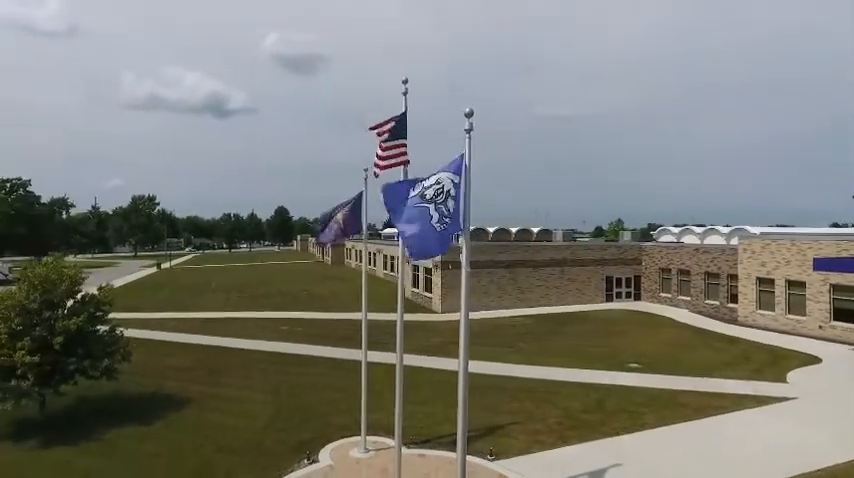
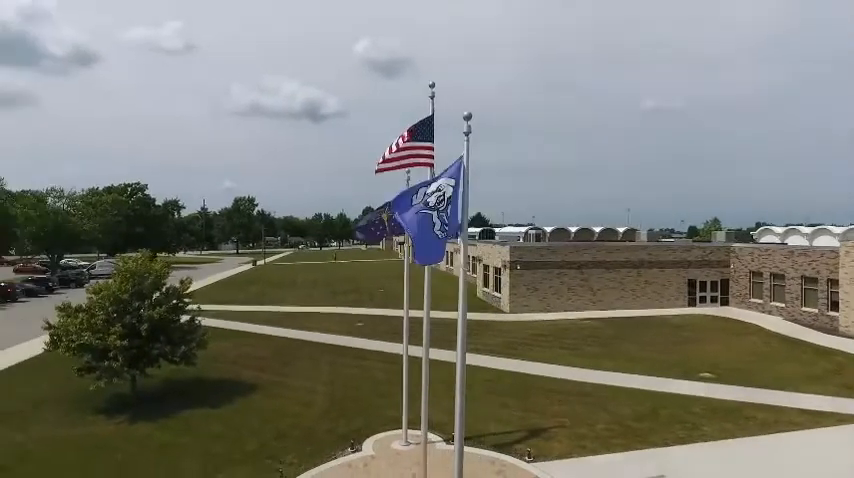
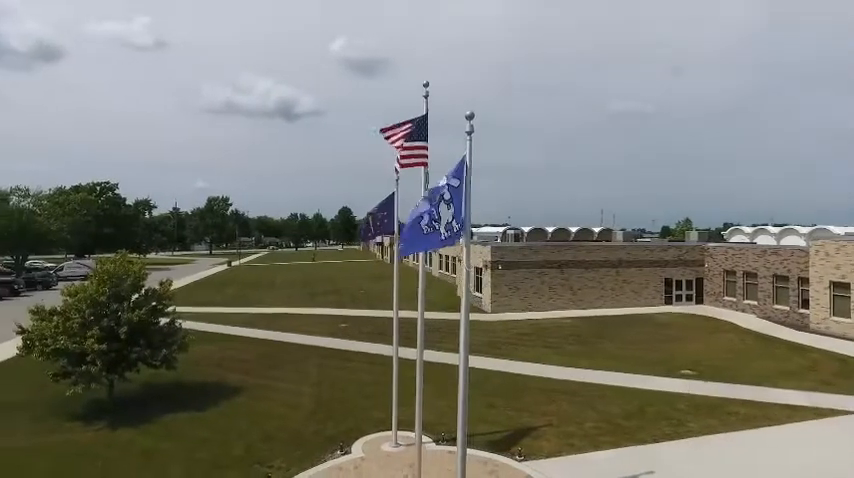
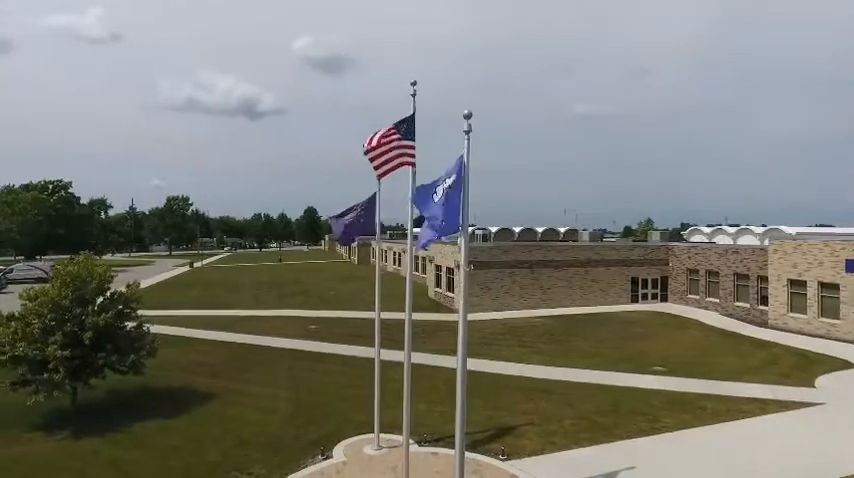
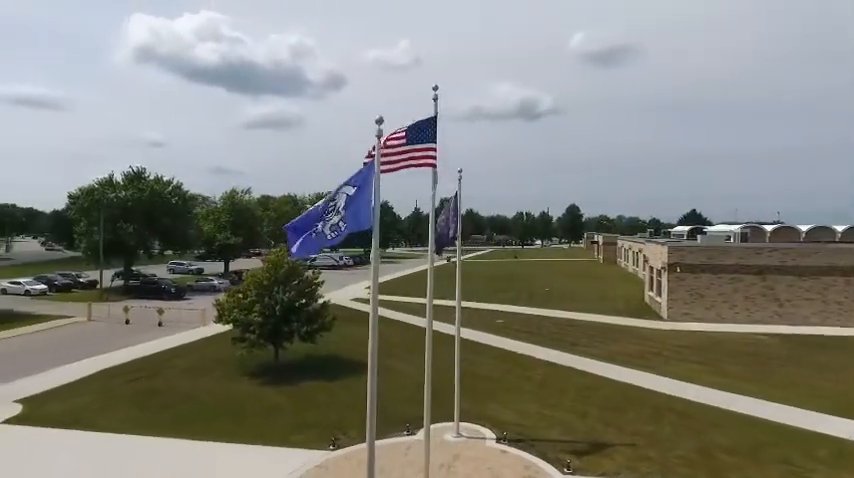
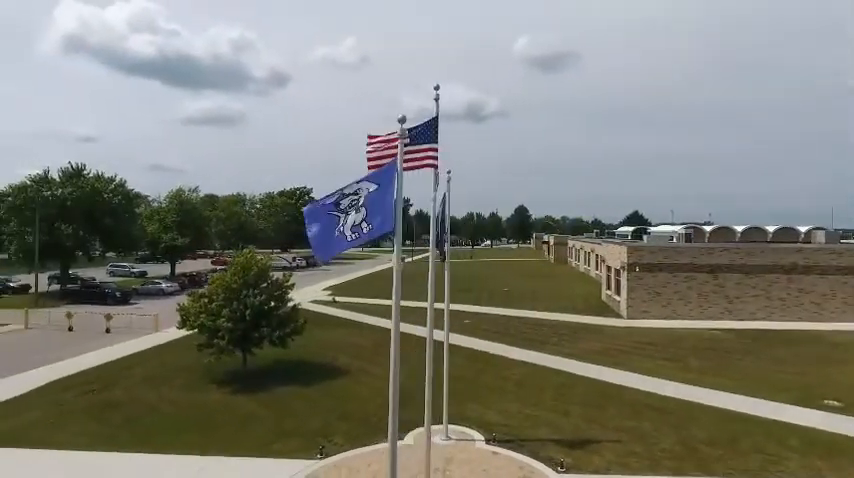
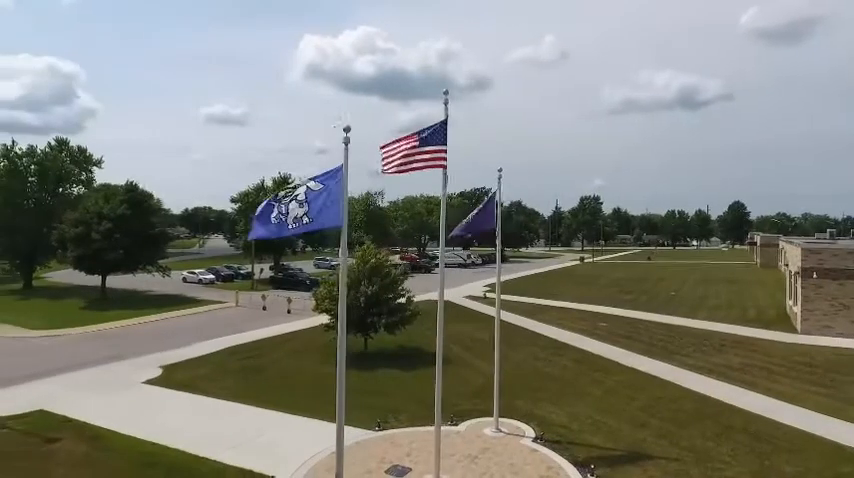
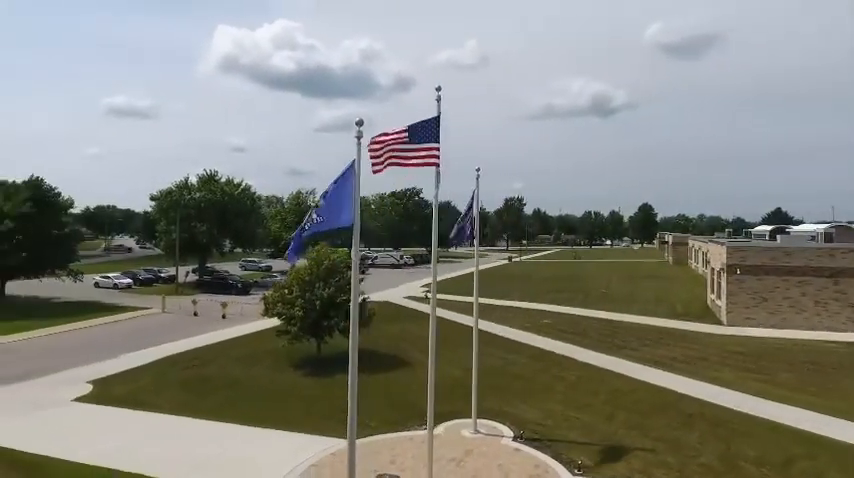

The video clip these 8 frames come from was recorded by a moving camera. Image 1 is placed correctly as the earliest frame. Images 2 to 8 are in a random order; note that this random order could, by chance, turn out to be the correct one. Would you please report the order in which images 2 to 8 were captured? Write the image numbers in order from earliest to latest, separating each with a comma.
4, 3, 2, 6, 5, 8, 7
